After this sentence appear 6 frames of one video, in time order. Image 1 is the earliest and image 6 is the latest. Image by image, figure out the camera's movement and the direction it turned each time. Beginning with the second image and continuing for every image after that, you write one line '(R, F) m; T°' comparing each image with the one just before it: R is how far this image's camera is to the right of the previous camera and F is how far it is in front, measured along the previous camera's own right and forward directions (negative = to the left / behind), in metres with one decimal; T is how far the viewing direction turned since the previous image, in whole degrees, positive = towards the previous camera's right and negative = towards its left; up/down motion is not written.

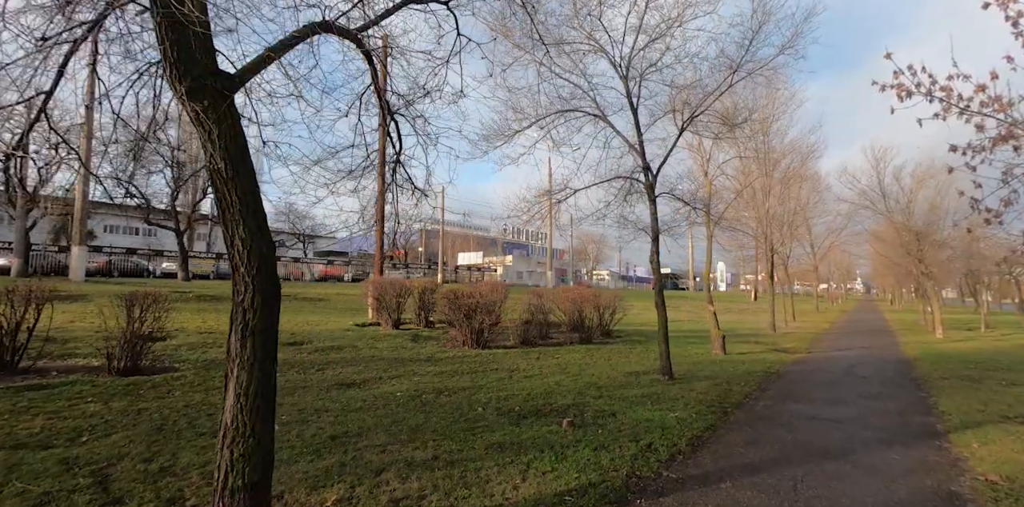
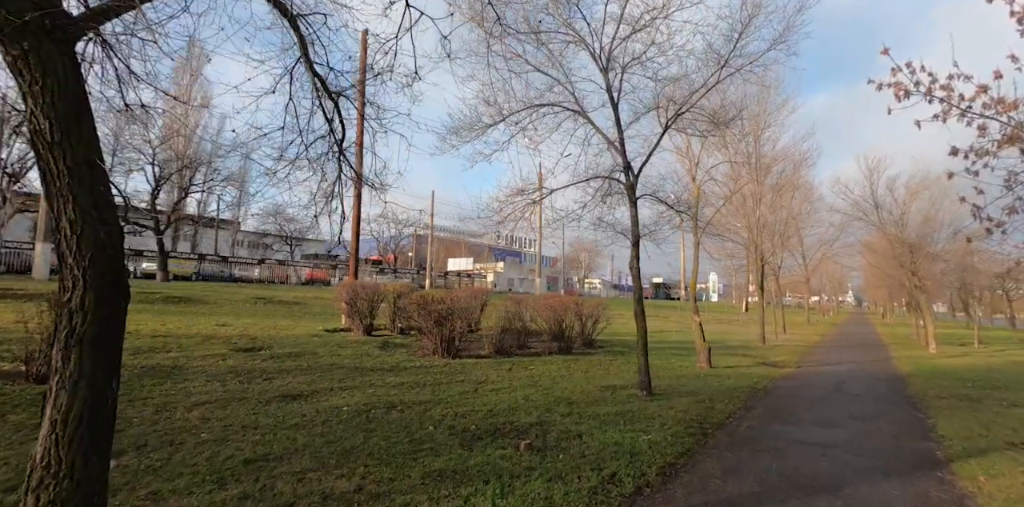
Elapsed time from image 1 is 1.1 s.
(+0.4, +0.6) m; +1°
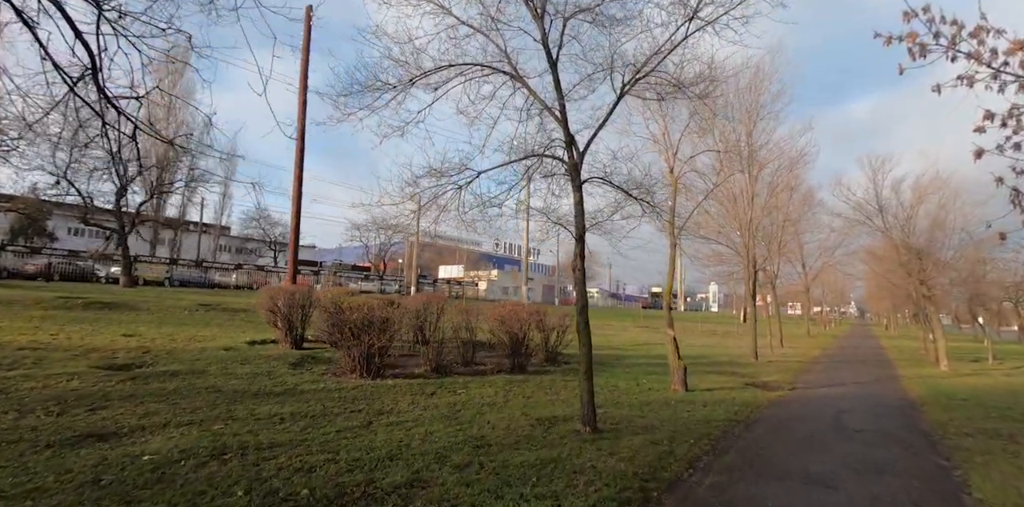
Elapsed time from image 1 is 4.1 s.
(+1.2, +1.8) m; 0°
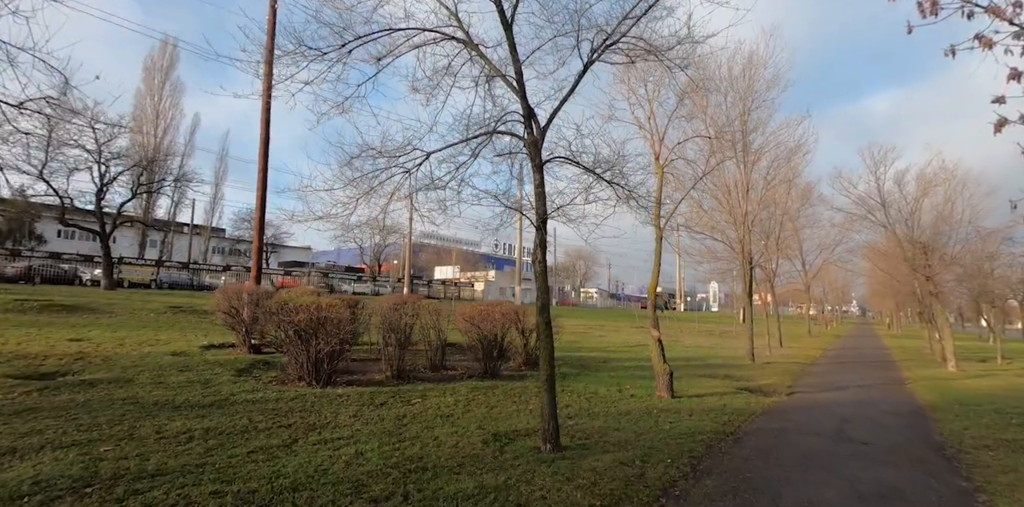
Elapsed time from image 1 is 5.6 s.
(+0.6, +0.9) m; 0°
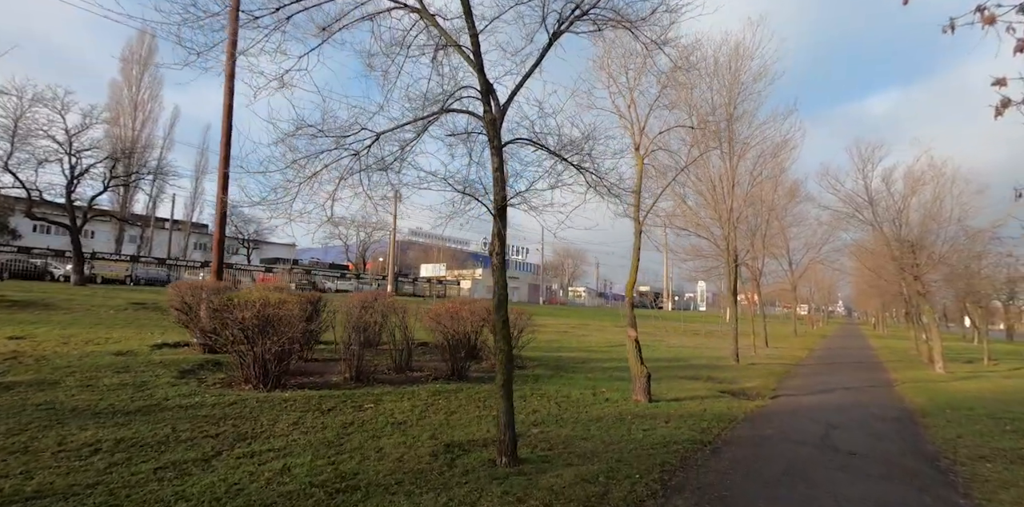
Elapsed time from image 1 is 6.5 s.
(+0.4, +0.6) m; +1°
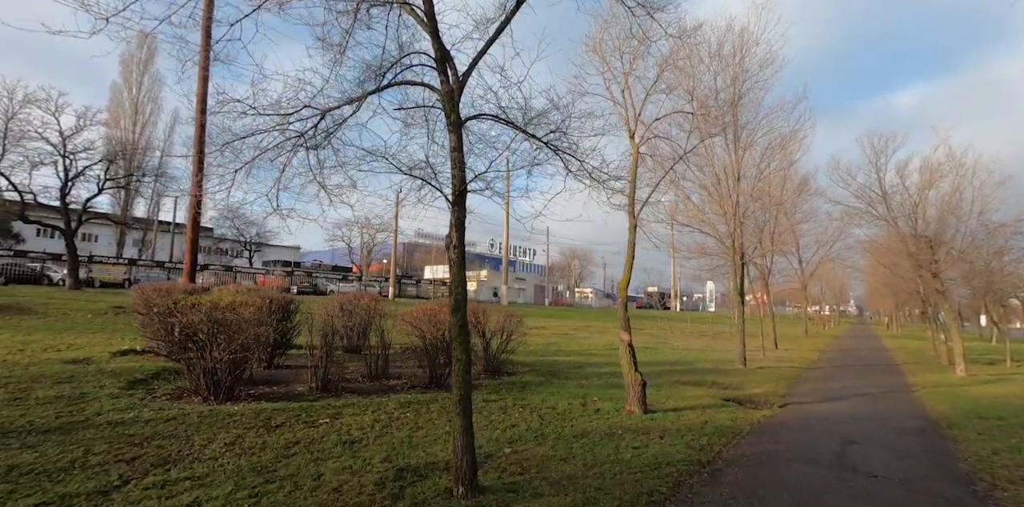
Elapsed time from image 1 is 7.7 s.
(+0.4, +0.7) m; -1°
